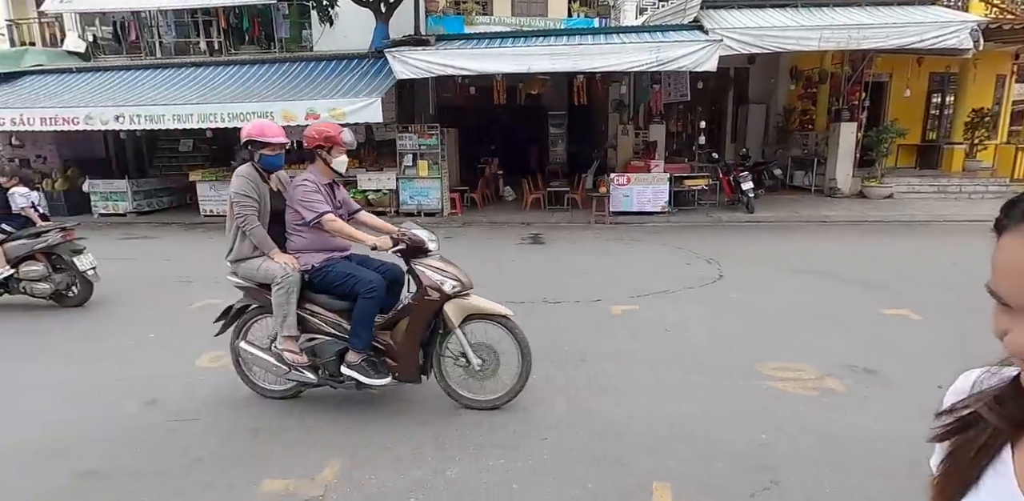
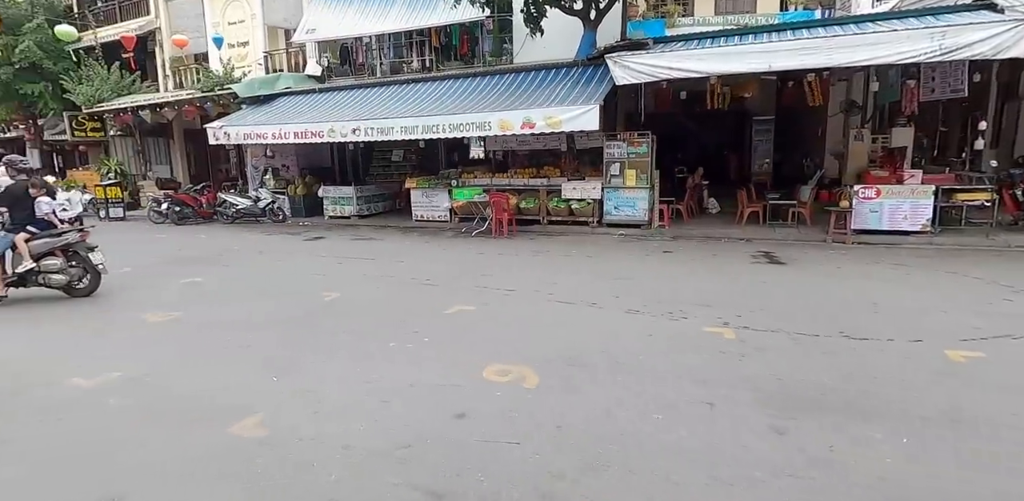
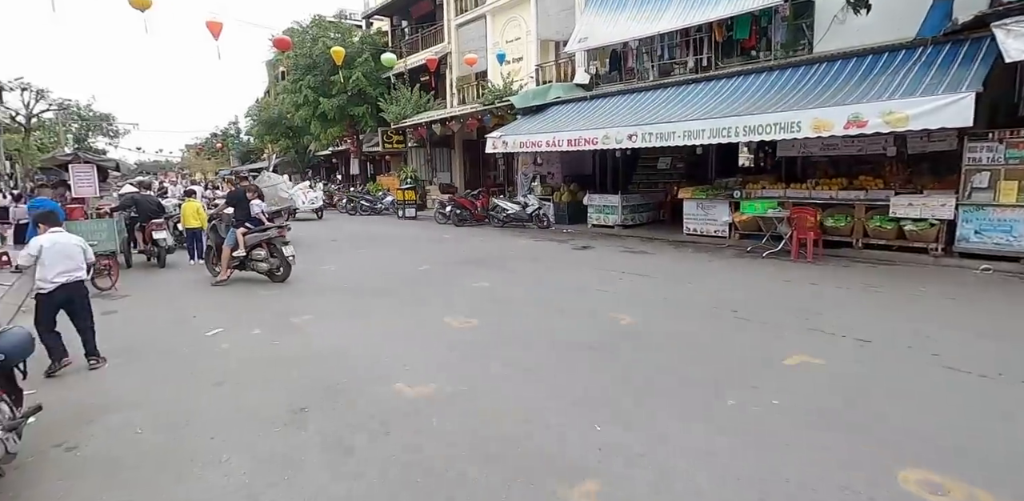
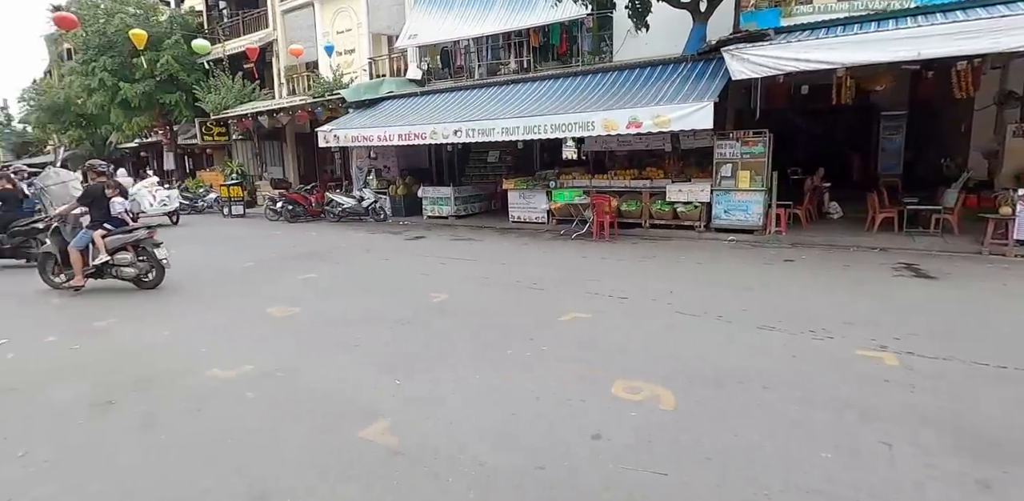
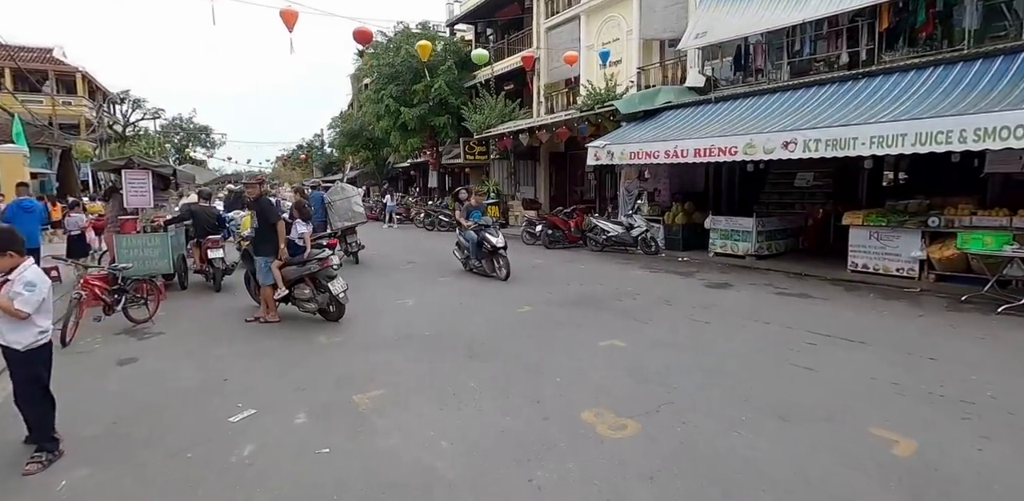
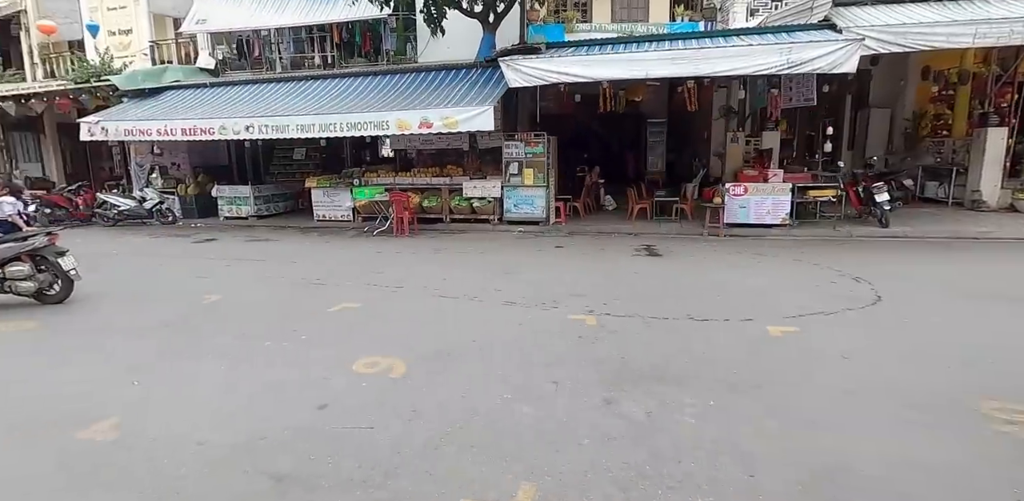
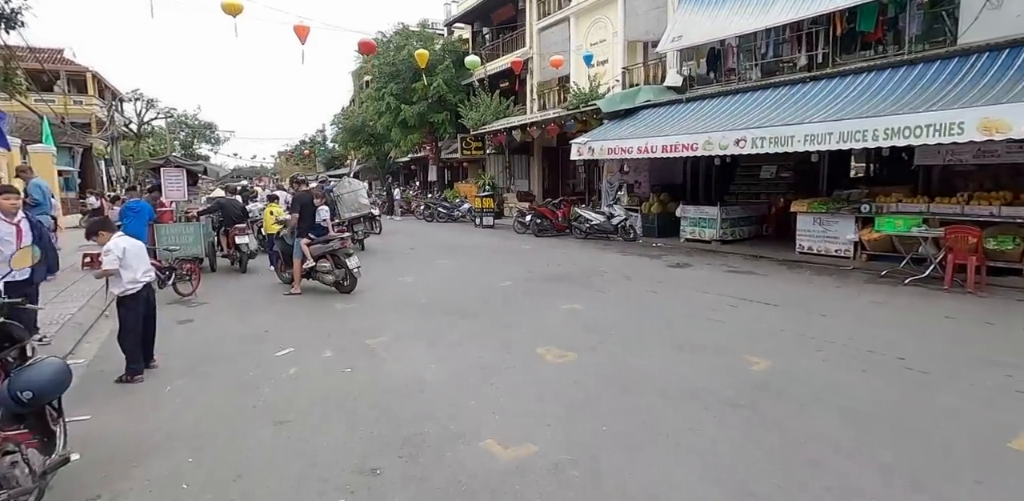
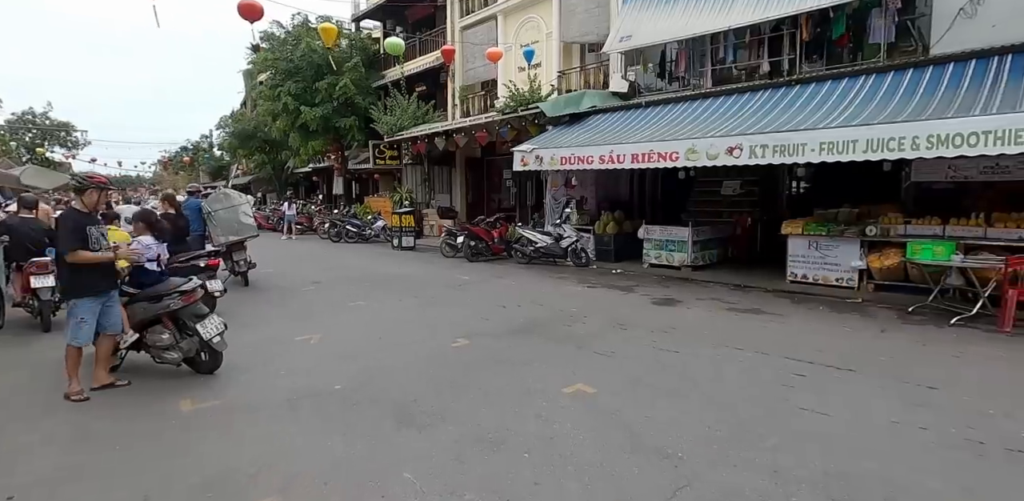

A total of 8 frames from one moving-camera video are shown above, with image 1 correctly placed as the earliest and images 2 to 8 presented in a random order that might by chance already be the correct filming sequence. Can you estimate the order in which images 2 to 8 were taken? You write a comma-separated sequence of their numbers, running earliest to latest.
6, 2, 4, 3, 7, 5, 8
